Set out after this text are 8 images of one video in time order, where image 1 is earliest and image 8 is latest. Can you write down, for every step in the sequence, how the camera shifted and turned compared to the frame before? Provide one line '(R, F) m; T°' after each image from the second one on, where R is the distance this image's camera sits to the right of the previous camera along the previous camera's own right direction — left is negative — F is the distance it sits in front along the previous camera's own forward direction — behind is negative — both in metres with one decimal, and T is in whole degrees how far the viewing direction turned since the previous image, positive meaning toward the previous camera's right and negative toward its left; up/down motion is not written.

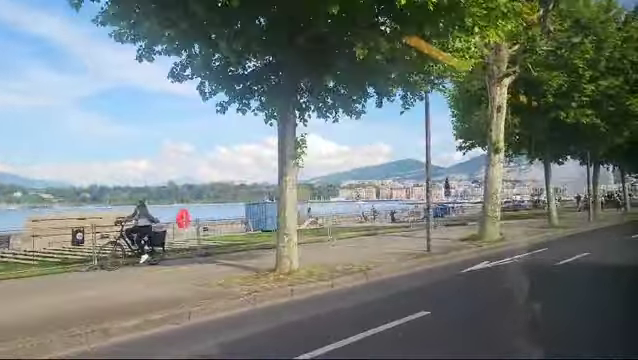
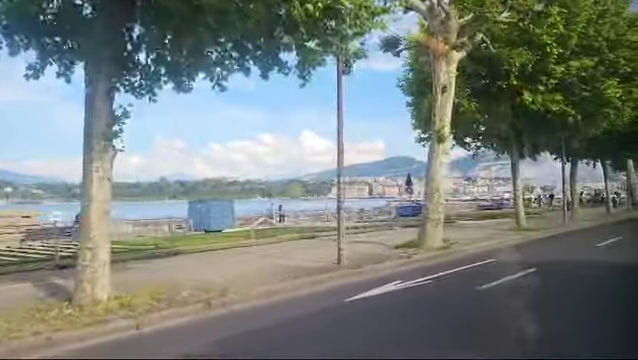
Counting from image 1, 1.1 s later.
(+3.0, +3.8) m; +1°
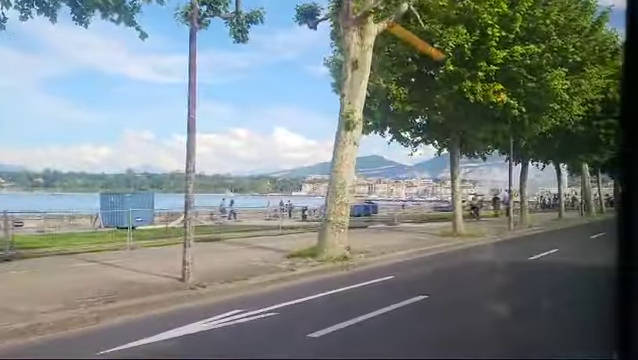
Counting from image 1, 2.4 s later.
(+2.6, +3.2) m; +3°
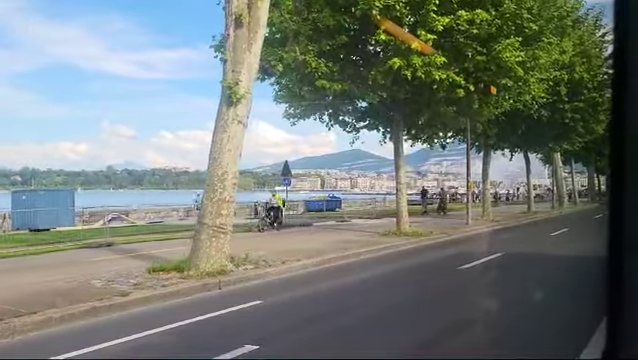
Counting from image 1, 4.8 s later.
(+2.4, +3.2) m; +2°
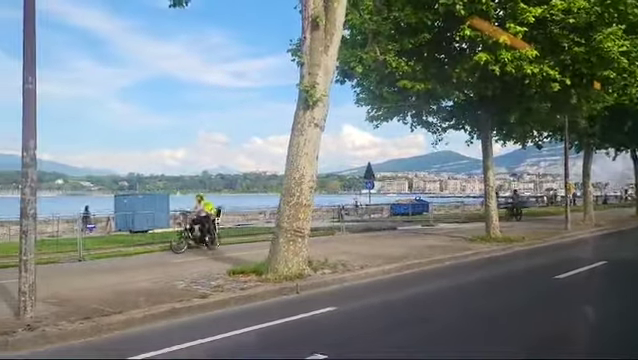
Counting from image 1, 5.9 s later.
(+0.2, +0.3) m; -10°
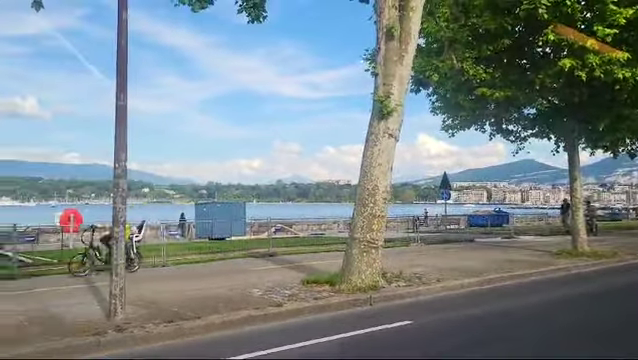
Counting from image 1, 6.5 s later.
(0.0, 0.0) m; -8°
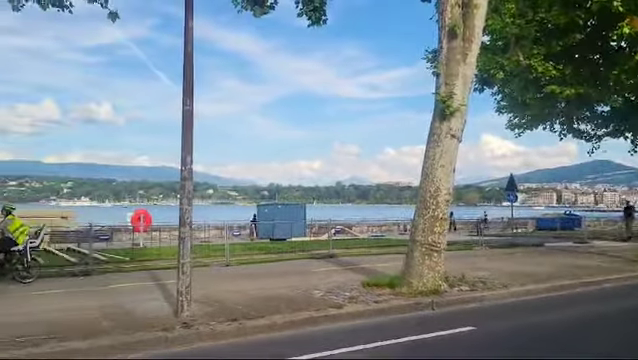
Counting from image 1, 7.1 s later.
(0.0, 0.0) m; -7°
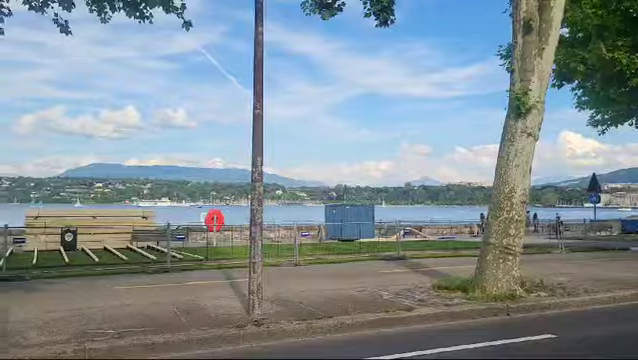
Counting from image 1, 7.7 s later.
(0.0, 0.0) m; -8°
